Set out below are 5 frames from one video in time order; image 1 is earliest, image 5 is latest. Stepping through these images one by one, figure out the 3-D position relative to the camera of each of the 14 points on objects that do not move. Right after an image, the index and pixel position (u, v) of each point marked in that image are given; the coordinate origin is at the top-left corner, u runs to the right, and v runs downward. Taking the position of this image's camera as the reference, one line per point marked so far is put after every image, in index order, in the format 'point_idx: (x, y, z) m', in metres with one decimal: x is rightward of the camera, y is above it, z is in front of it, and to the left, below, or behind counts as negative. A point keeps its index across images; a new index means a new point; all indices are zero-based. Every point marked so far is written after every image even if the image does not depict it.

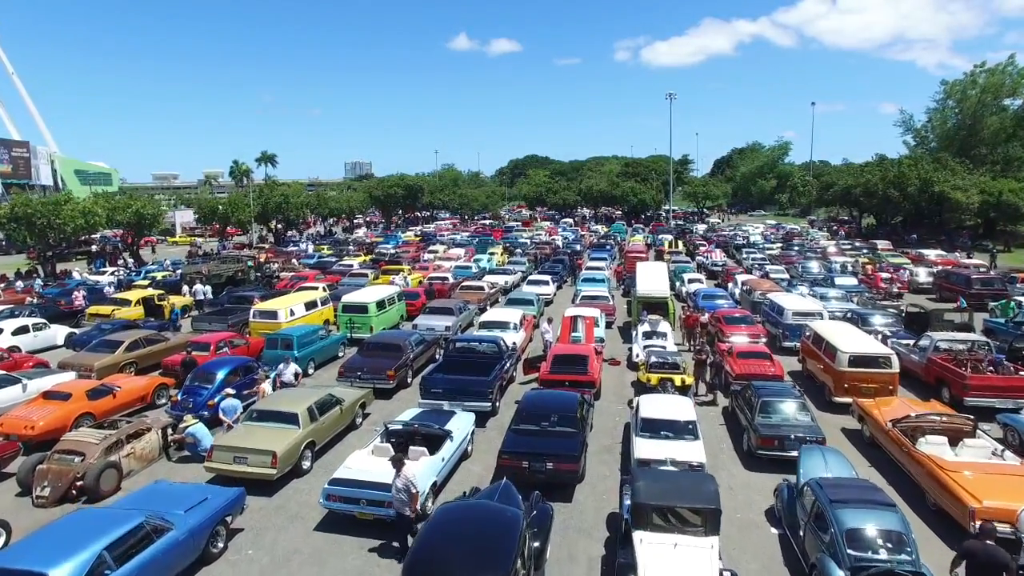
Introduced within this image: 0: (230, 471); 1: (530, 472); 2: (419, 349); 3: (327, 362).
0: (-4.5, -2.9, +10.6) m
1: (+0.3, -2.9, +10.6) m
2: (-2.5, -1.7, +18.0) m
3: (-5.3, -2.2, +19.4) m
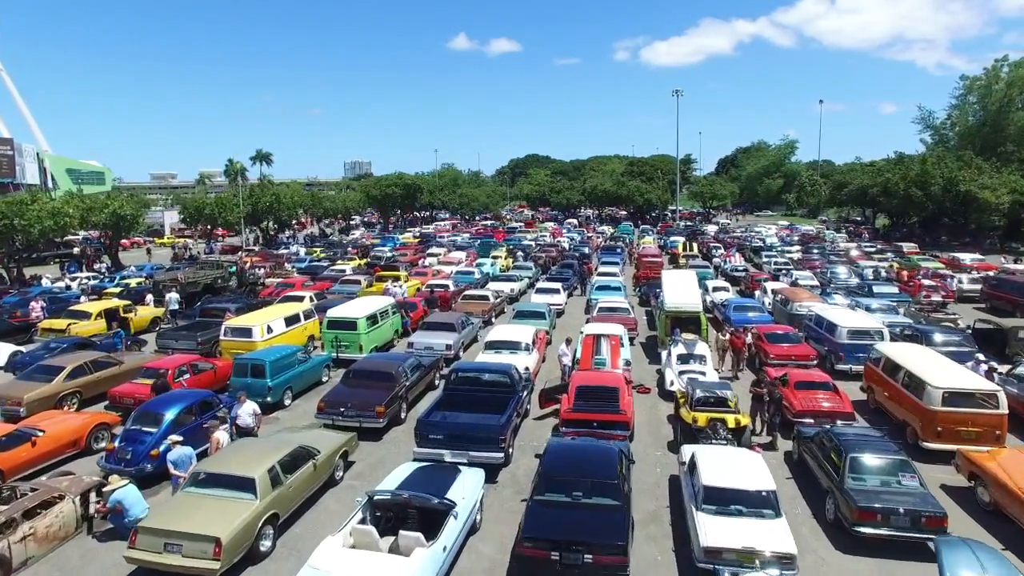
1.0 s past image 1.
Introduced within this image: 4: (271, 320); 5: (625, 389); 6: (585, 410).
0: (-4.2, -3.2, +7.9) m
1: (+0.6, -3.3, +7.9) m
2: (-2.2, -2.0, +15.3) m
3: (-5.0, -2.5, +16.7) m
4: (-6.6, -0.9, +18.5) m
5: (+2.3, -2.0, +13.5) m
6: (+1.4, -2.3, +12.8) m
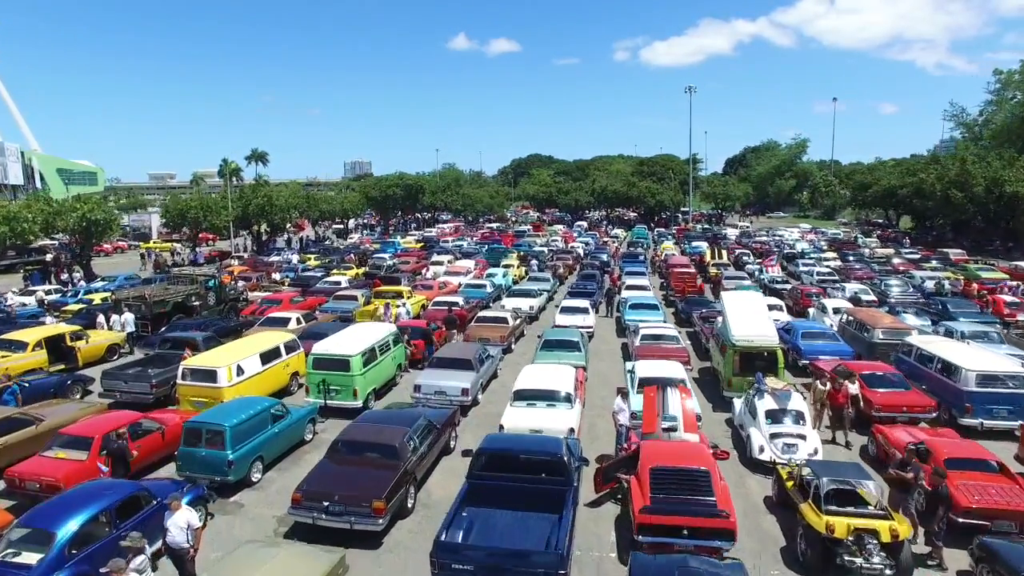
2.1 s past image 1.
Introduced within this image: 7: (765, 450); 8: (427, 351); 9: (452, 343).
0: (-3.5, -3.9, +4.2) m
1: (+1.3, -3.9, +4.2) m
2: (-1.5, -2.6, +11.6) m
3: (-4.3, -3.2, +13.0) m
4: (-5.9, -1.6, +14.7) m
5: (+3.0, -2.7, +9.8) m
6: (+2.1, -3.0, +9.1) m
7: (+4.4, -2.9, +11.9) m
8: (-2.5, -1.8, +19.7) m
9: (-1.5, -1.4, +17.1) m
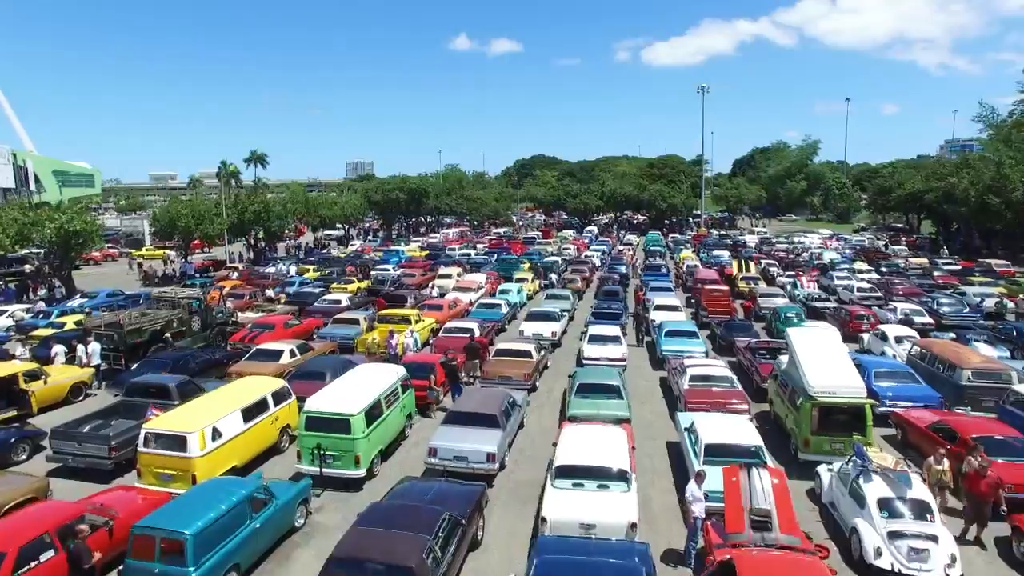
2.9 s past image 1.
0: (-2.8, -4.7, +1.6) m
1: (+1.9, -4.7, +1.5) m
2: (-0.9, -3.4, +9.0) m
3: (-3.7, -4.0, +10.3) m
4: (-5.2, -2.3, +12.1) m
5: (+3.6, -3.5, +7.1) m
6: (+2.7, -3.8, +6.4) m
7: (+5.1, -3.6, +9.2) m
8: (-1.9, -2.6, +17.0) m
9: (-0.9, -2.2, +14.4) m
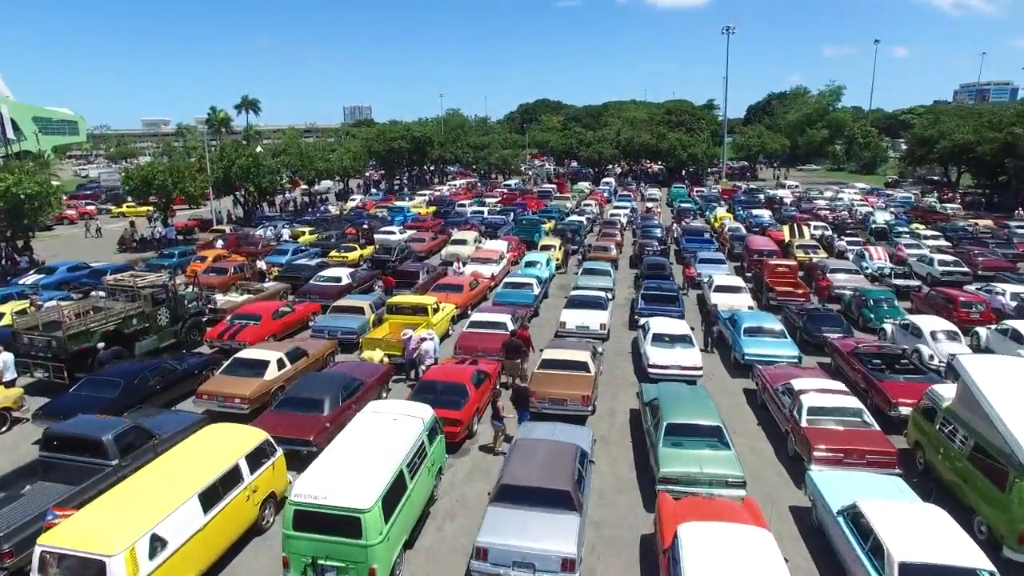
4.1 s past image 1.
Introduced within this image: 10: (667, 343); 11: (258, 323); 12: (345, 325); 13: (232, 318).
0: (-1.8, -5.9, -2.3) m
1: (+3.0, -5.9, -2.3) m
2: (+0.2, -4.1, +5.0) m
3: (-2.6, -4.5, +6.4) m
4: (-4.1, -2.7, +8.0) m
5: (+4.7, -4.2, +3.1) m
6: (+3.8, -4.6, +2.5) m
7: (+6.2, -4.2, +5.3) m
8: (-0.8, -2.6, +13.0) m
9: (+0.2, -2.4, +10.3) m
10: (+3.9, -1.3, +16.7) m
11: (-7.1, -1.0, +18.8) m
12: (-4.6, -1.1, +18.4) m
13: (-7.9, -0.8, +19.1) m
